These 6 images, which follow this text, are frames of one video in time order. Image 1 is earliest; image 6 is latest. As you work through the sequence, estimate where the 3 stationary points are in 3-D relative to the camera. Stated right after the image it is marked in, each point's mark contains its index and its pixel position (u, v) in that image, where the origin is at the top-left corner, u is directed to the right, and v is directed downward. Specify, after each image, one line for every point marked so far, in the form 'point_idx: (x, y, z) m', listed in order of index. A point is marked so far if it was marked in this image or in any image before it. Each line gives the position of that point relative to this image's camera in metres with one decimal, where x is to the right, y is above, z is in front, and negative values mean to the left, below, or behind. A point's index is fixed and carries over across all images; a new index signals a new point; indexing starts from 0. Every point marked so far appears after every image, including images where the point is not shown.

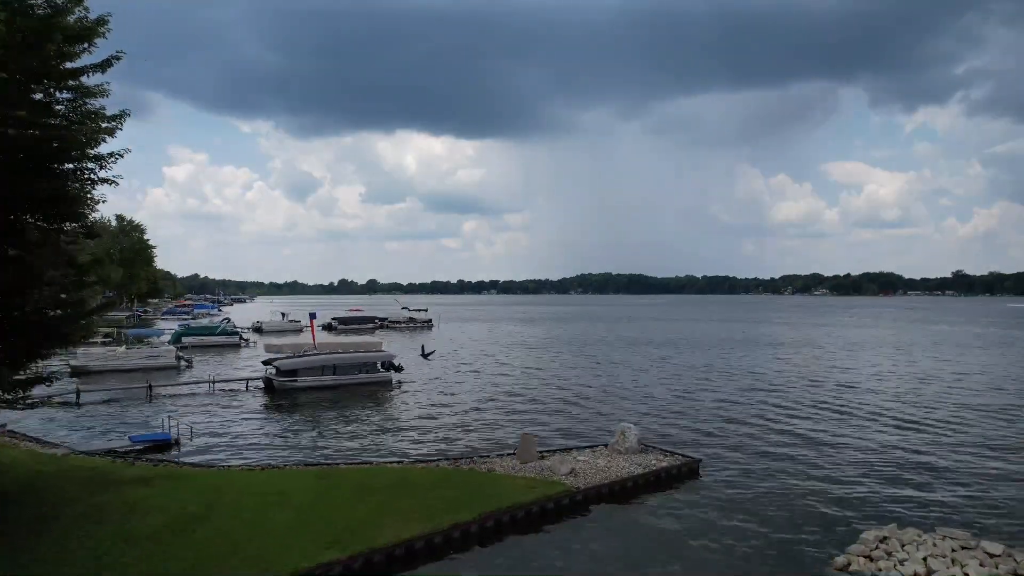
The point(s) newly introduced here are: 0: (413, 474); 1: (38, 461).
0: (-2.7, -5.0, +16.9) m
1: (-13.4, -4.9, +17.7) m
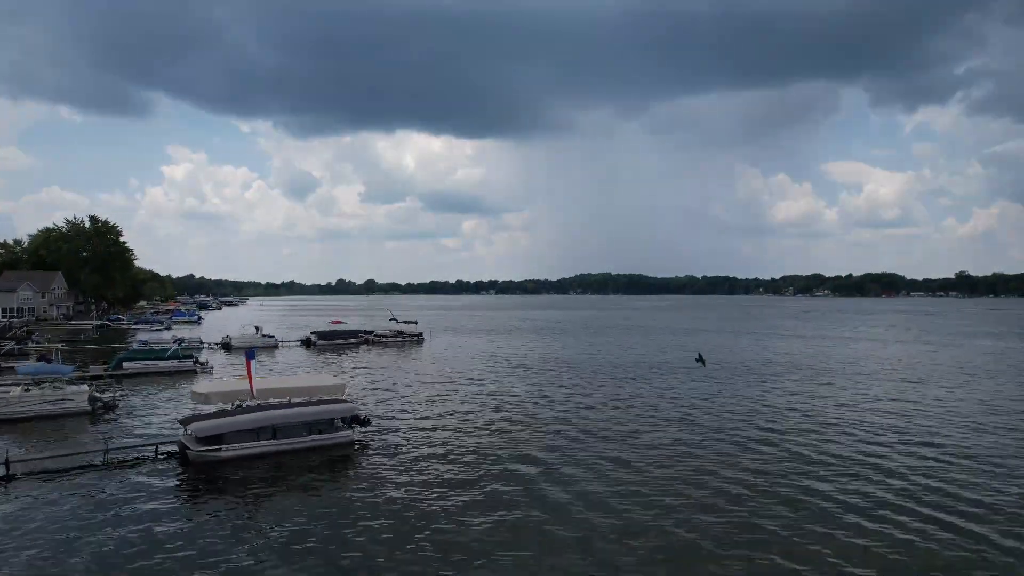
0: (-2.6, -6.5, +7.6) m
1: (-13.3, -6.4, +8.4) m
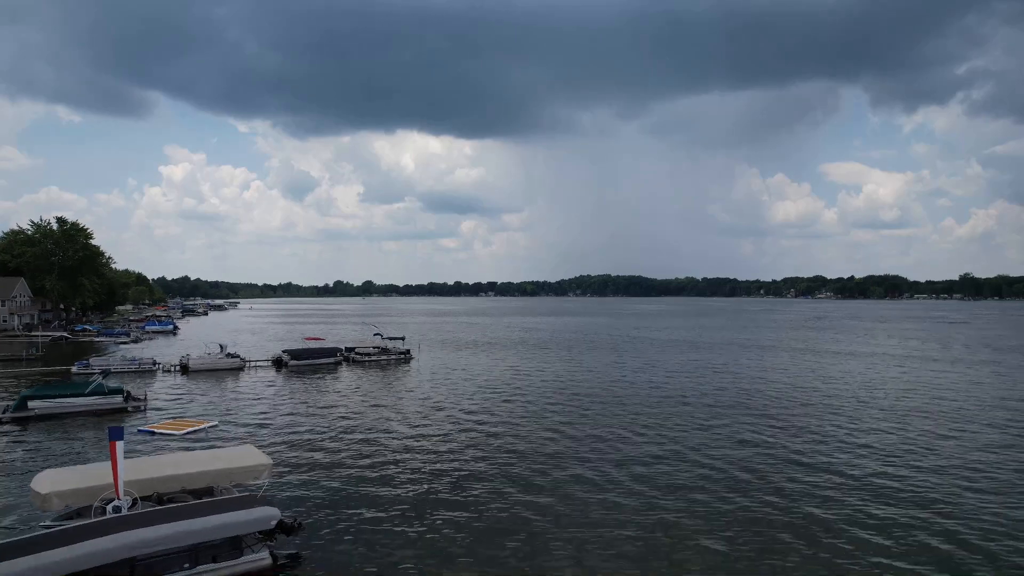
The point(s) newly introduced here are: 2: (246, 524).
0: (-2.5, -7.9, -2.5) m
1: (-13.2, -7.7, -1.7) m
2: (-7.9, -7.1, +19.1) m
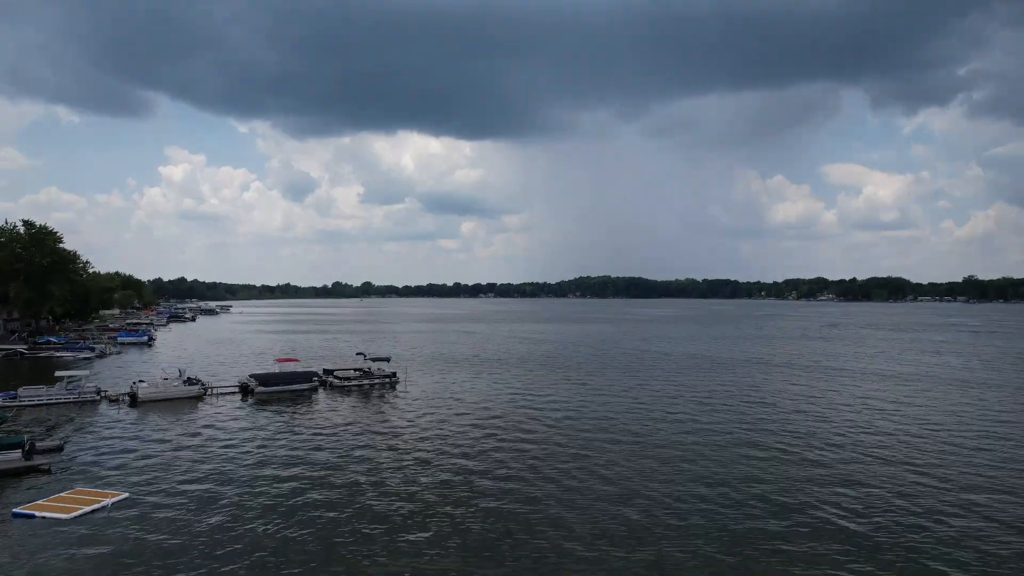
0: (-2.5, -9.4, -11.6) m
1: (-13.1, -9.3, -10.9) m
2: (-7.9, -8.6, +10.0) m
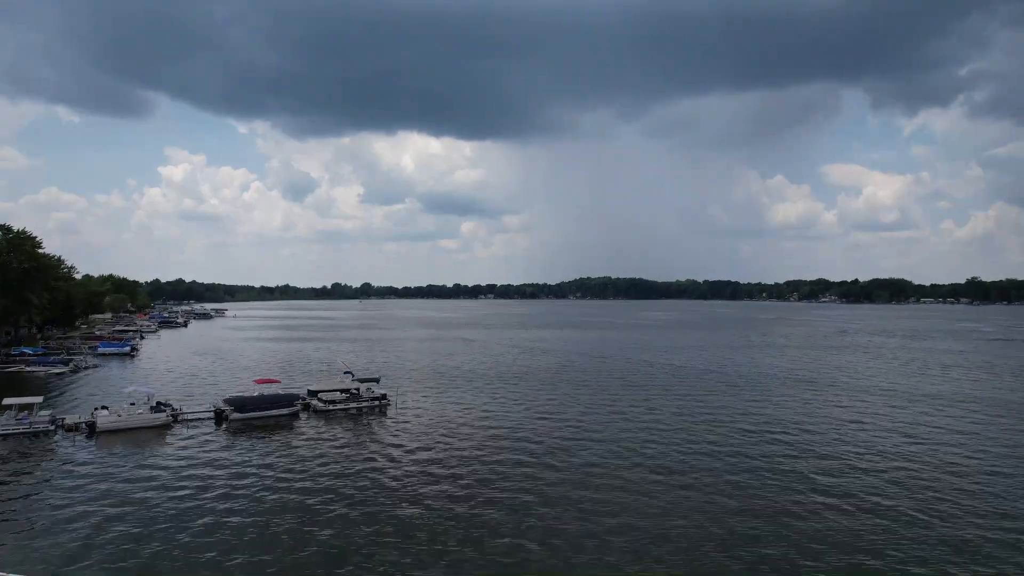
0: (-2.4, -10.9, -17.4) m
1: (-13.1, -10.7, -16.6) m
2: (-7.8, -10.1, +4.3) m
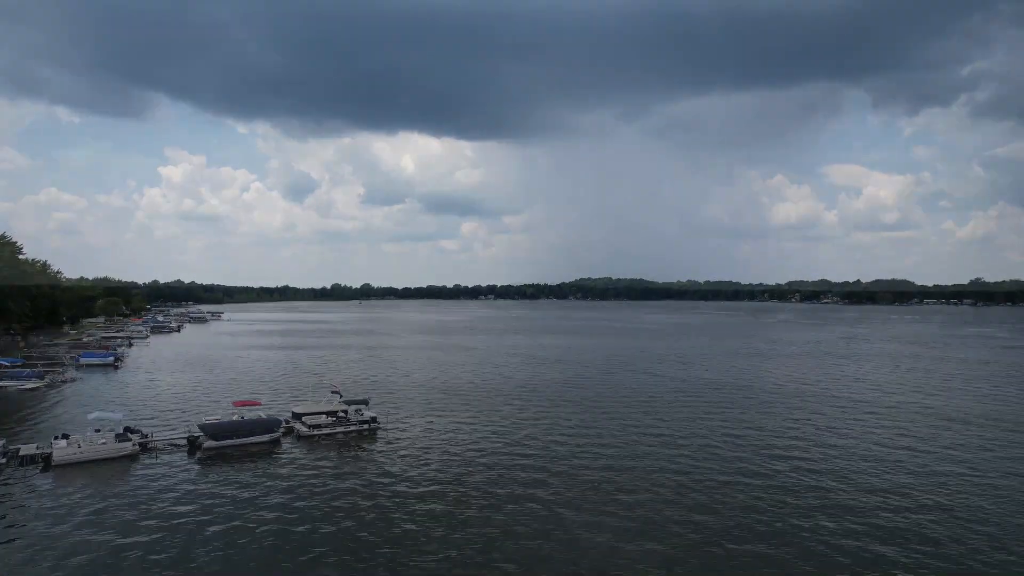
0: (-2.3, -12.2, -22.5) m
1: (-13.0, -12.0, -21.8) m
2: (-7.7, -11.4, -0.9) m
